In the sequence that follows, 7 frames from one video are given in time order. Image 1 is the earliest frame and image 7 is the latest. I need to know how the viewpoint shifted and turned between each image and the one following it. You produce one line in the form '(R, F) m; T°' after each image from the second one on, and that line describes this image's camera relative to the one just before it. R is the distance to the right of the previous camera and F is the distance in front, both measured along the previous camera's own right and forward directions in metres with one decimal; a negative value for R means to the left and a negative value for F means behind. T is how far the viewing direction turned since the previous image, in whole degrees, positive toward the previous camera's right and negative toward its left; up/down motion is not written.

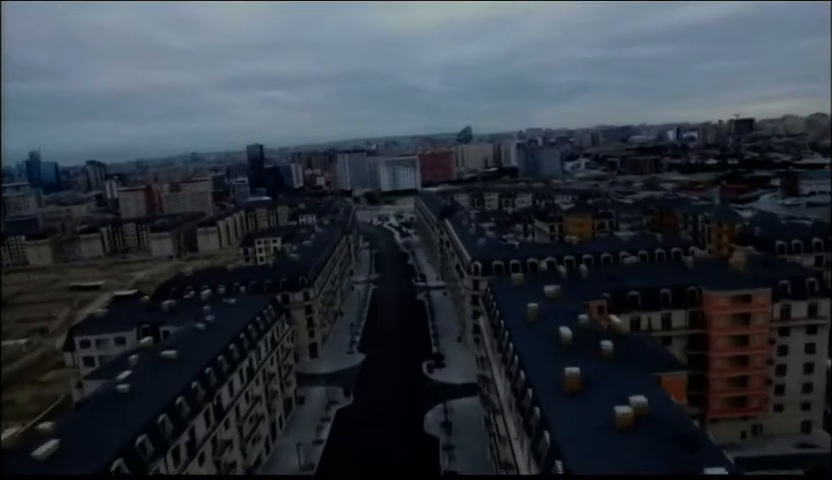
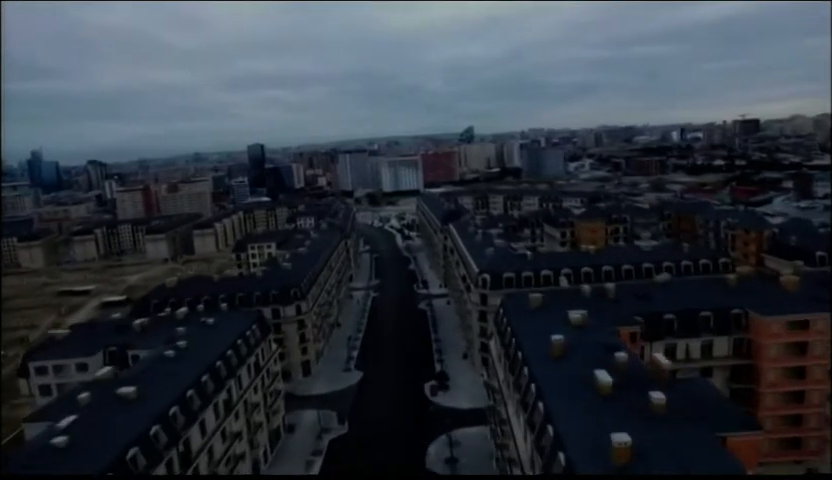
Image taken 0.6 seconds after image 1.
(0.0, +0.7) m; 0°
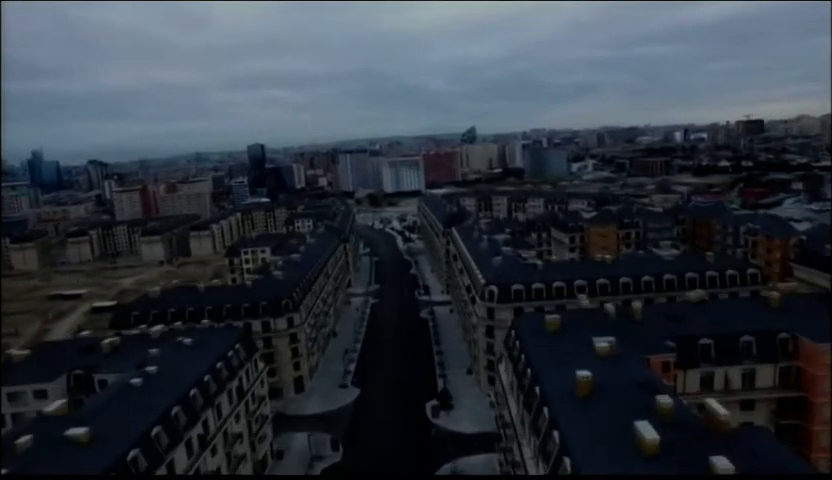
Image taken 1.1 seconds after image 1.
(0.0, +0.6) m; 0°
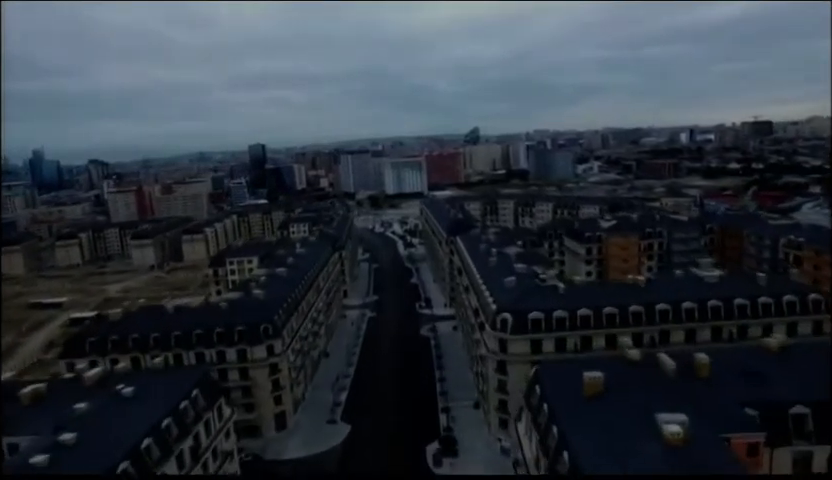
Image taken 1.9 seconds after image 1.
(0.0, +1.0) m; 0°
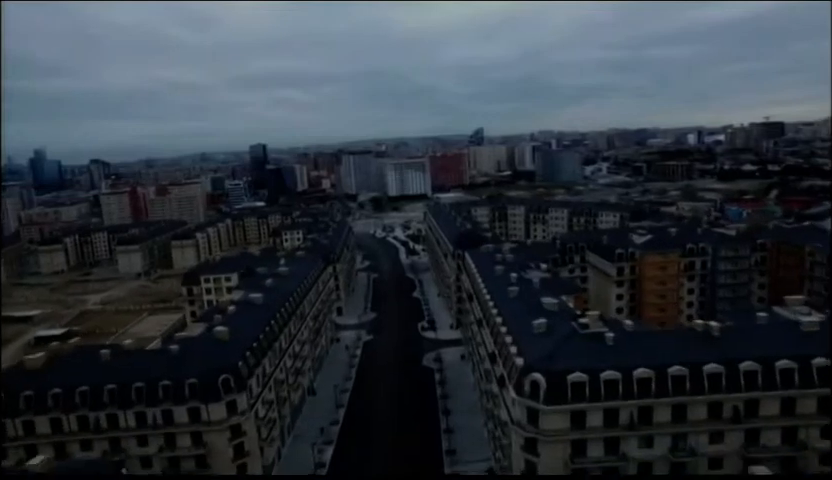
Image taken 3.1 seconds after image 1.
(0.0, +1.5) m; 0°
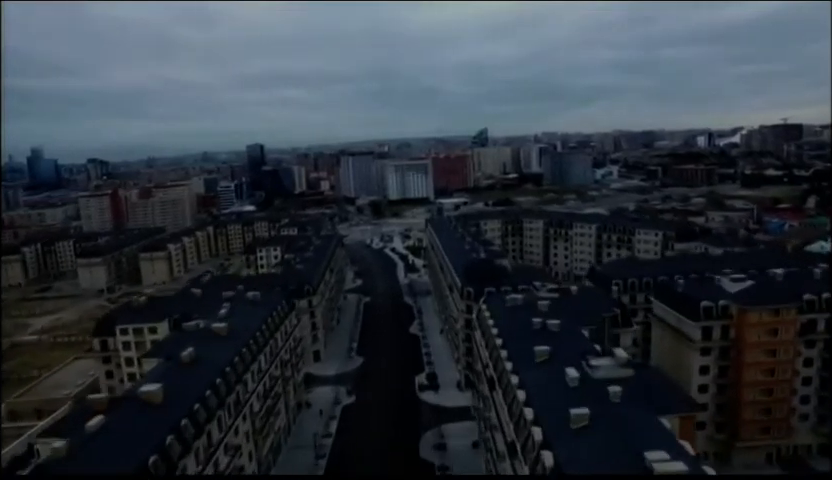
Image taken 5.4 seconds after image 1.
(+0.1, +2.7) m; 0°
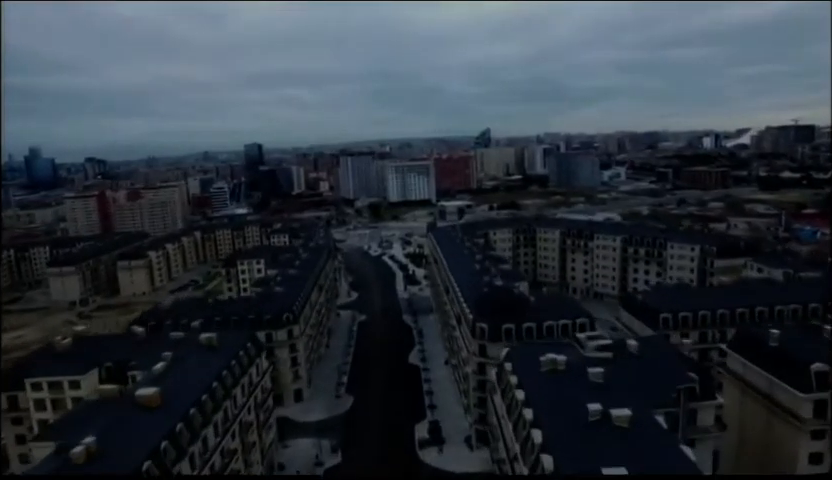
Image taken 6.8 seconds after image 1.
(0.0, +1.7) m; 0°
